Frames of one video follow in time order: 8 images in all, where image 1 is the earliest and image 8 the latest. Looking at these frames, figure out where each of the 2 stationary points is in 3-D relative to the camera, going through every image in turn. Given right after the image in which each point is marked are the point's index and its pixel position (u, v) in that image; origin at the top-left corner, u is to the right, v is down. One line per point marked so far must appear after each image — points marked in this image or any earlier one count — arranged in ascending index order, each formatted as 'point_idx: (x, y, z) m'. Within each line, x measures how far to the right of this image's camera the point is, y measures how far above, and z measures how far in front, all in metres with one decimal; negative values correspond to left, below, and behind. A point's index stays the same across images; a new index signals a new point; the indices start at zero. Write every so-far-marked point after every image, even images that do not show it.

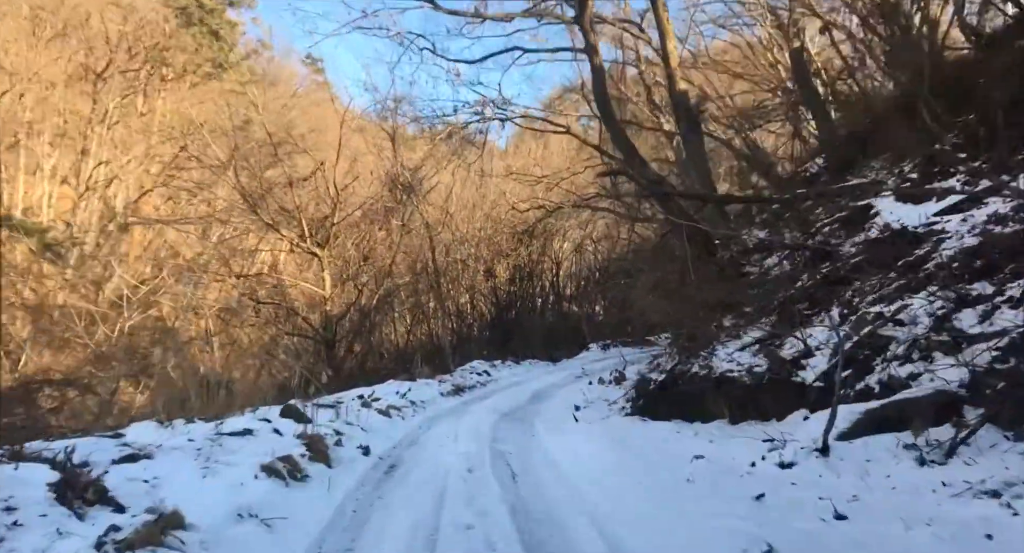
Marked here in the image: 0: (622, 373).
0: (+2.3, -2.0, +17.8) m
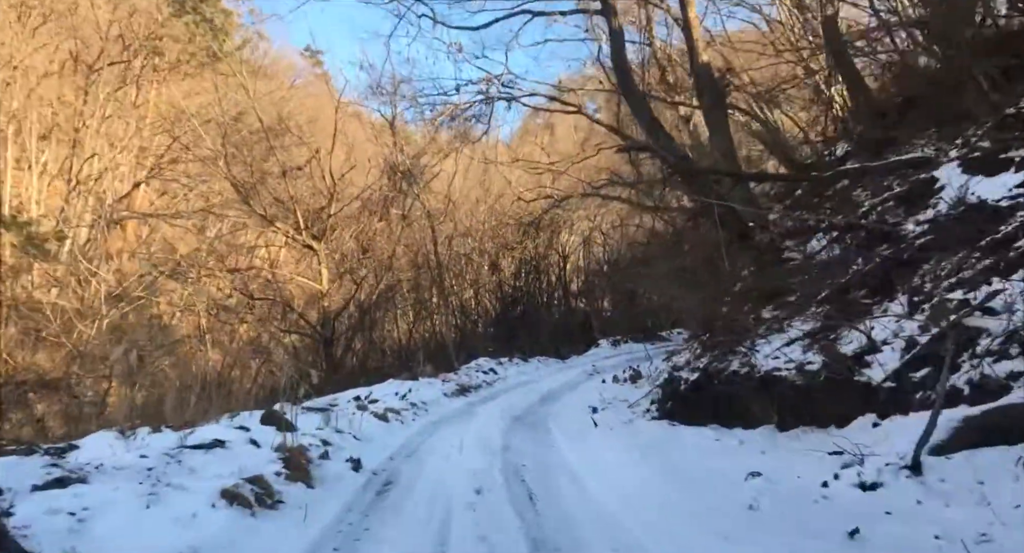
0: (+2.5, -1.8, +16.7) m
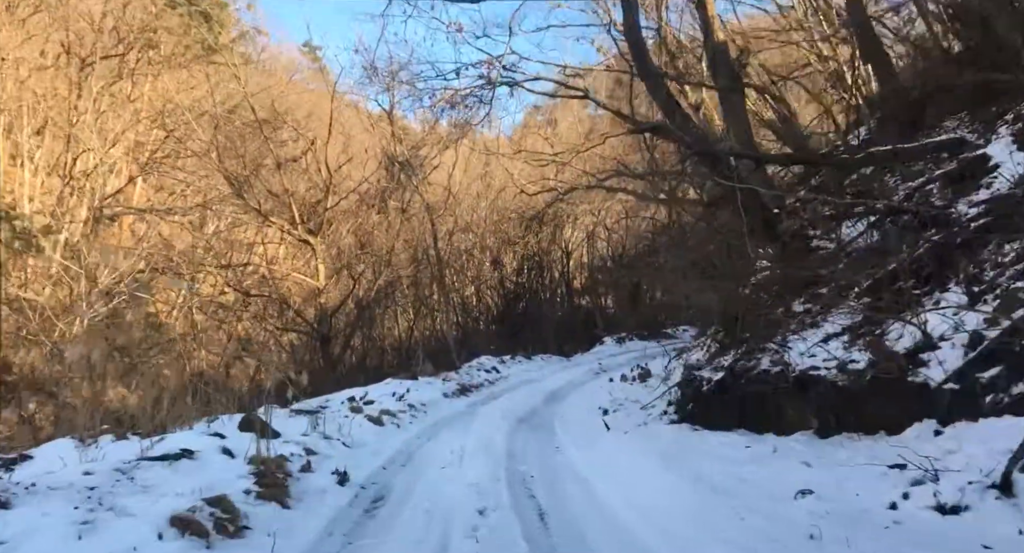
0: (+2.5, -1.7, +16.0) m
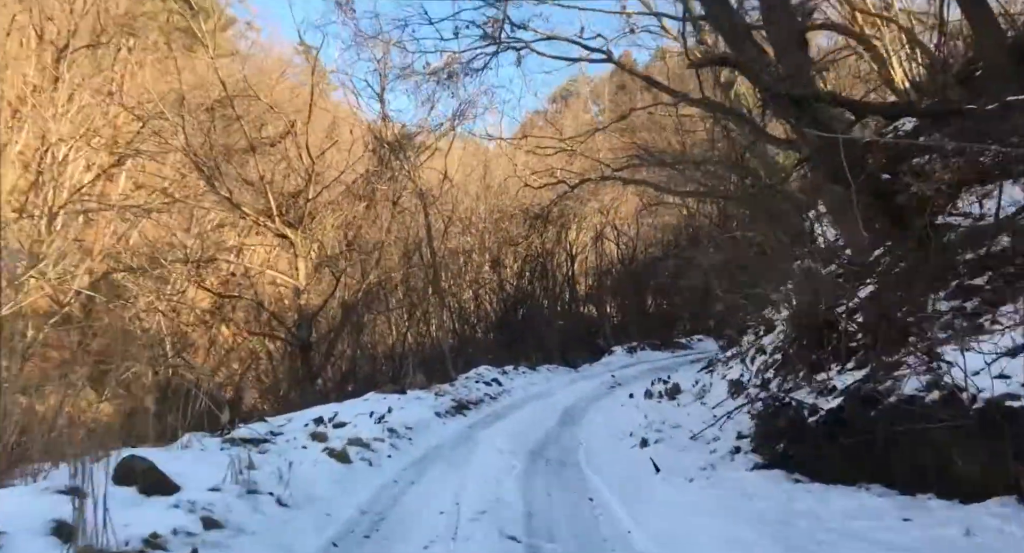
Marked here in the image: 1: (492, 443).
0: (+2.6, -1.7, +13.7) m
1: (-0.2, -1.9, +10.1) m
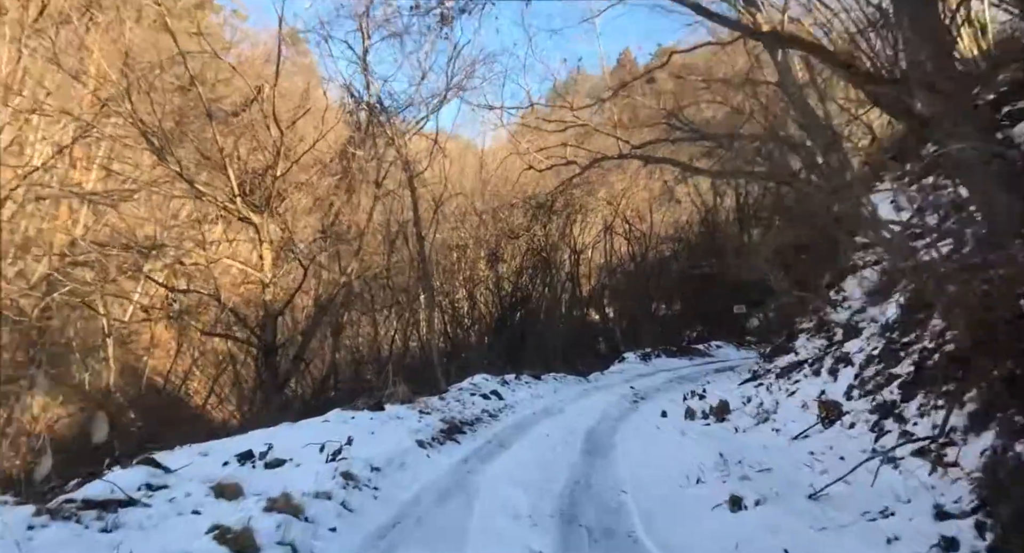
0: (+2.6, -1.5, +11.0) m
1: (-0.1, -1.7, +7.4) m
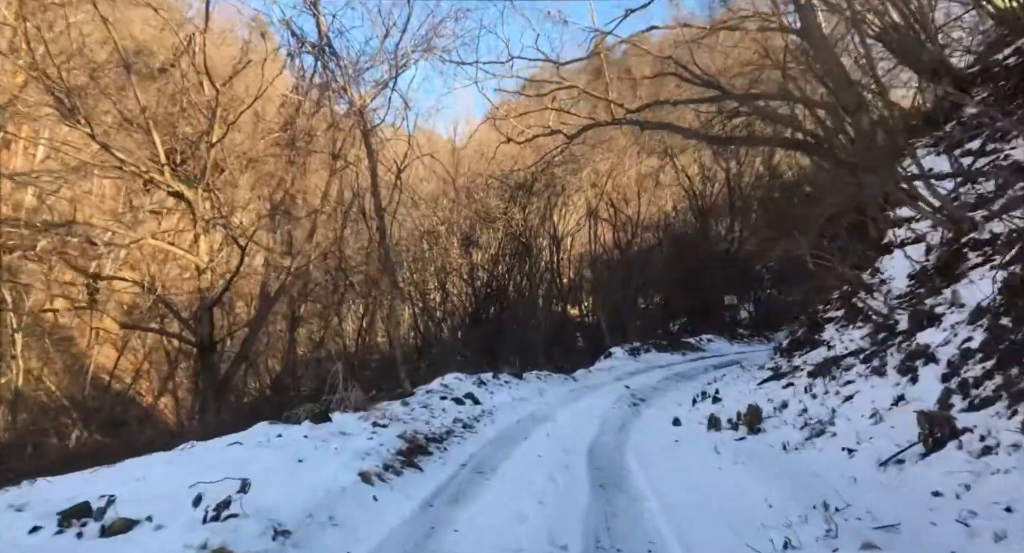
0: (+2.4, -1.3, +8.9) m
1: (-0.2, -1.5, +5.2) m
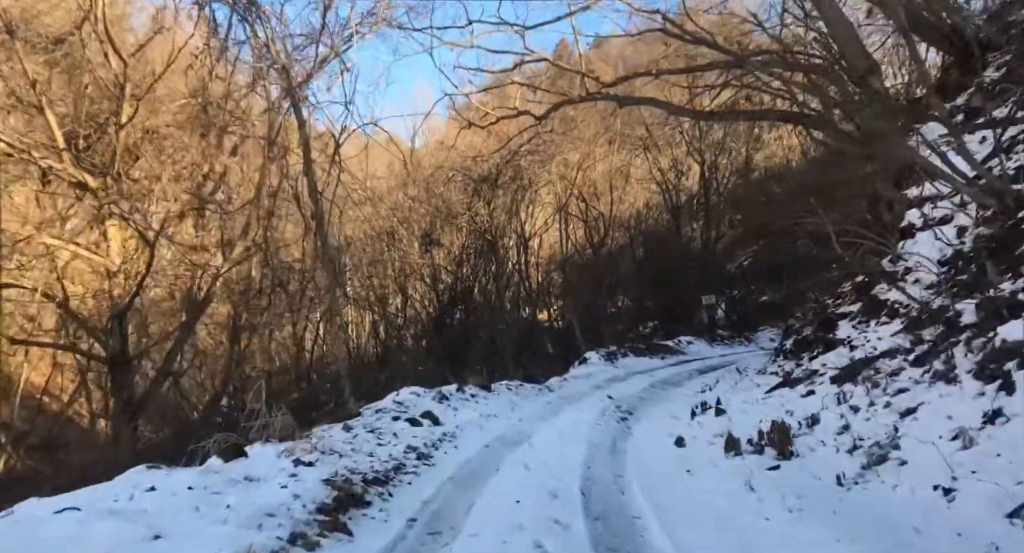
0: (+2.2, -1.2, +7.2) m
1: (-0.4, -1.4, +3.4) m
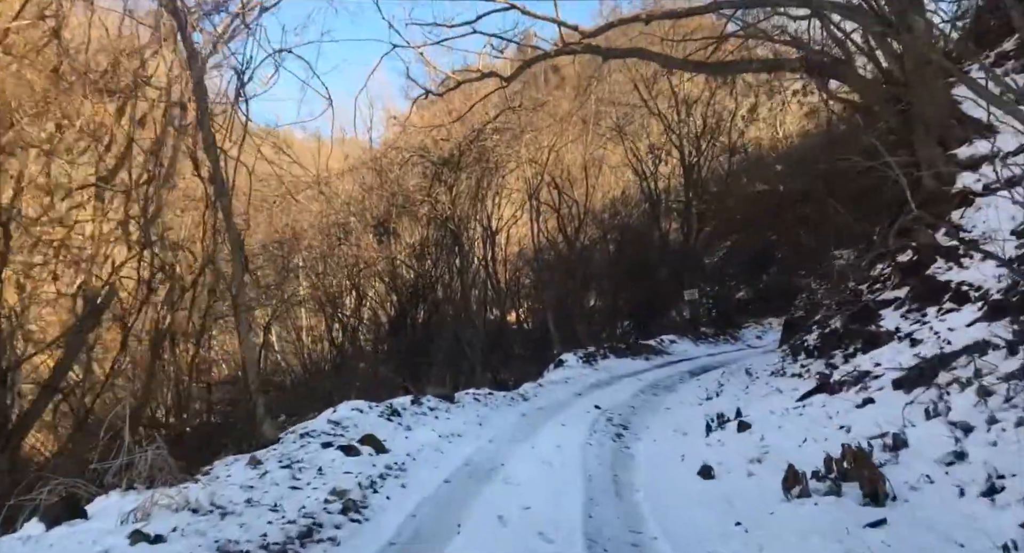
0: (+2.0, -1.0, +5.2) m
1: (-0.4, -1.2, +1.3) m
